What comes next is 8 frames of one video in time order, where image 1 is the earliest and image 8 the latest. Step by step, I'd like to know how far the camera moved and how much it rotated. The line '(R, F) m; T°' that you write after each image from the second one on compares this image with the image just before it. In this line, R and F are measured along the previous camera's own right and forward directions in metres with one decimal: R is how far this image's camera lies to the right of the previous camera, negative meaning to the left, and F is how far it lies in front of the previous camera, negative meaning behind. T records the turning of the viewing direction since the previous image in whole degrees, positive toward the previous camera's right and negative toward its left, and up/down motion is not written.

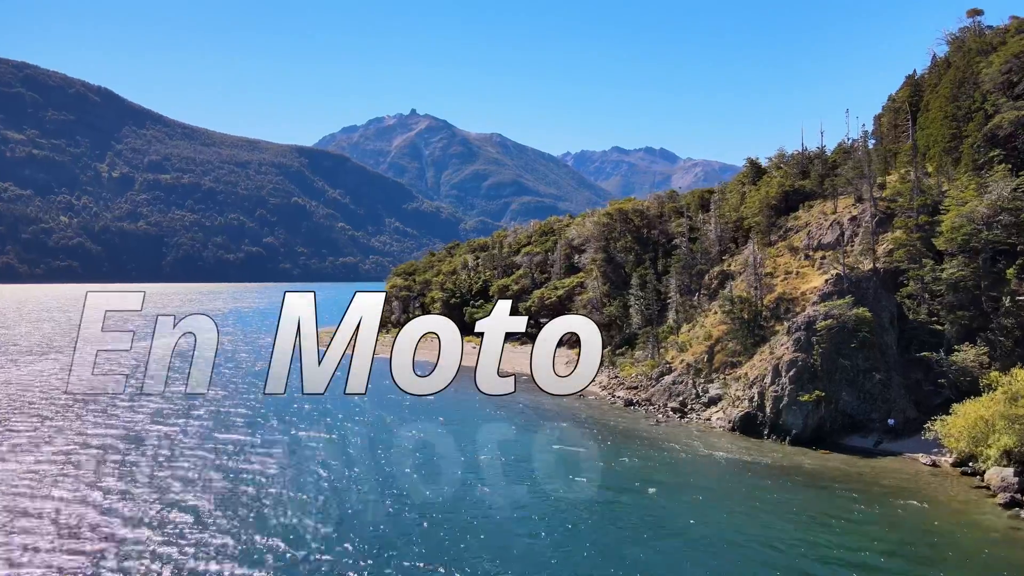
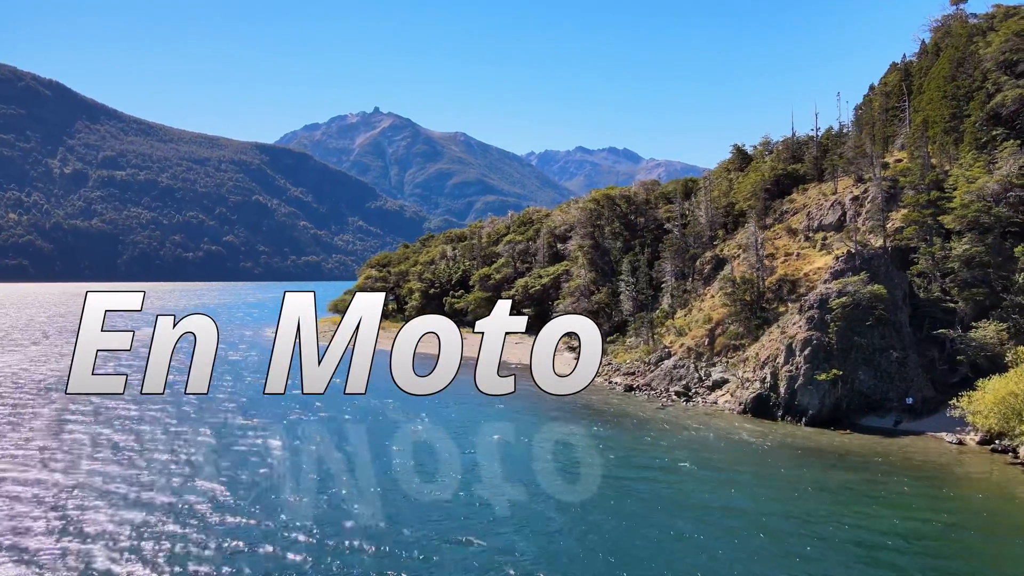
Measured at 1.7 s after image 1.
(-2.1, +2.2) m; +3°
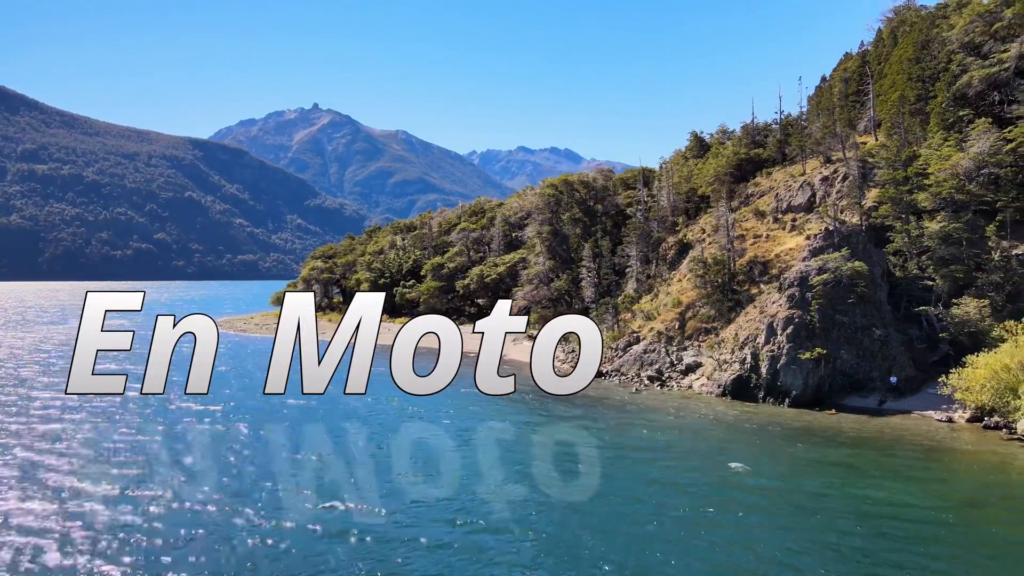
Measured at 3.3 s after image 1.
(-1.4, +2.7) m; +5°
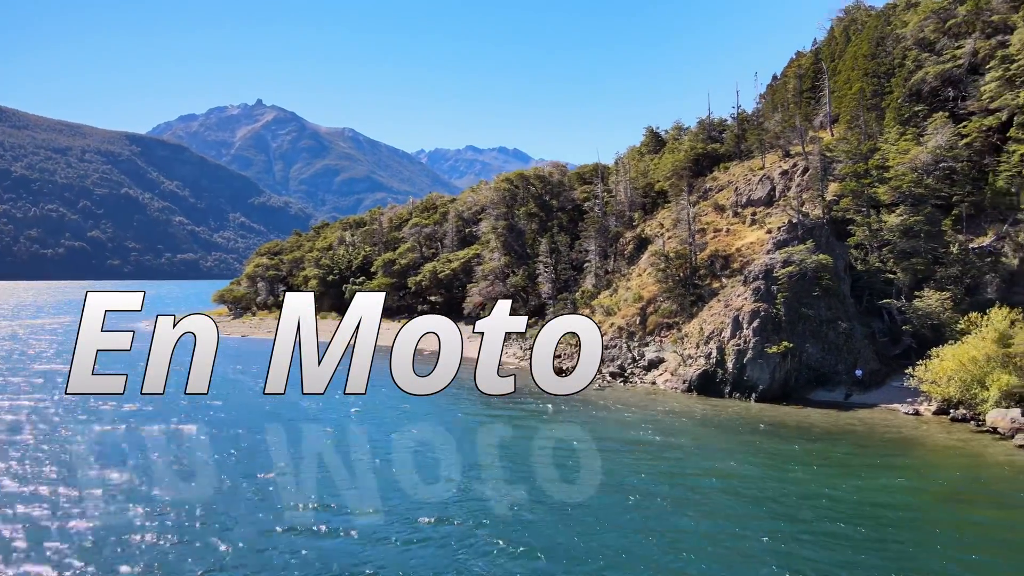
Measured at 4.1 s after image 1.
(-0.6, +1.6) m; +4°
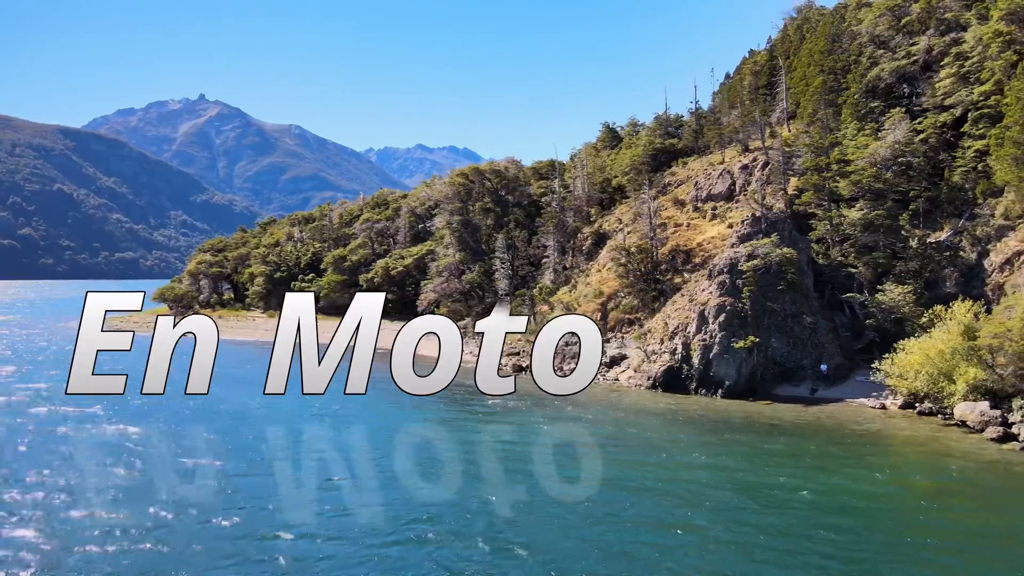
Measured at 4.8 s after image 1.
(-0.5, +1.5) m; +4°
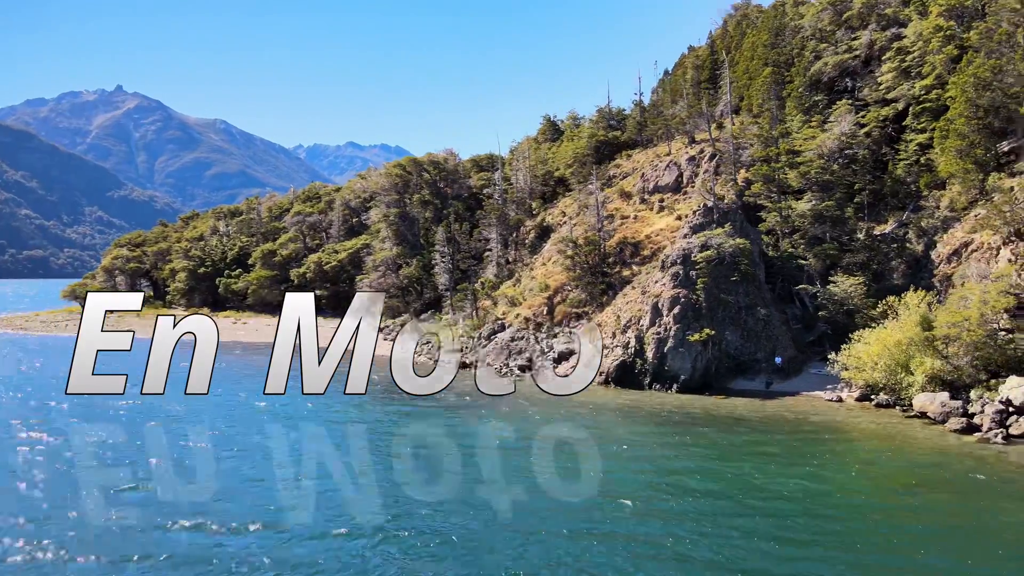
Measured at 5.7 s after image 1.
(-0.6, +2.0) m; +5°
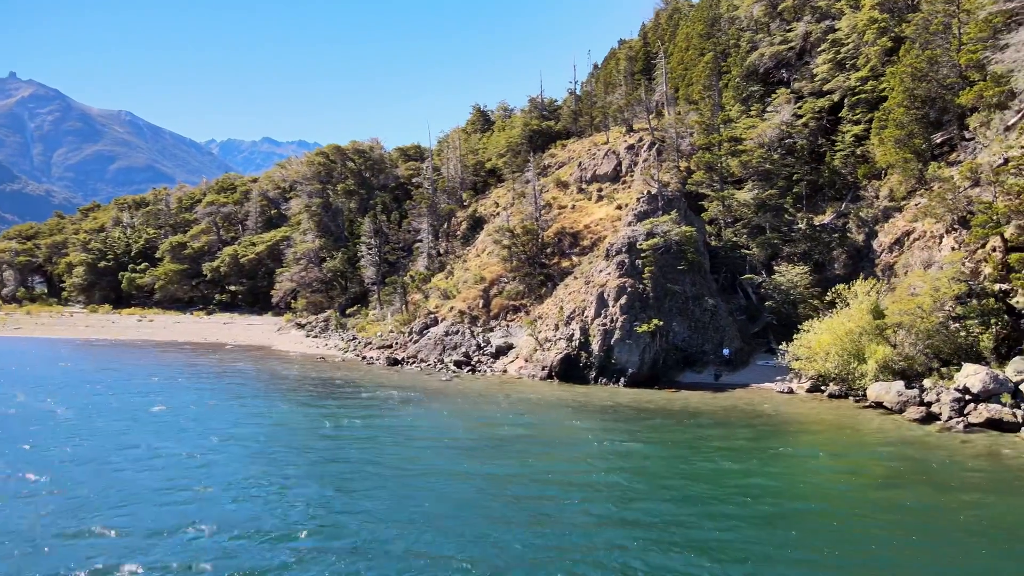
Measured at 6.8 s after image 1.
(-0.7, +2.3) m; +6°
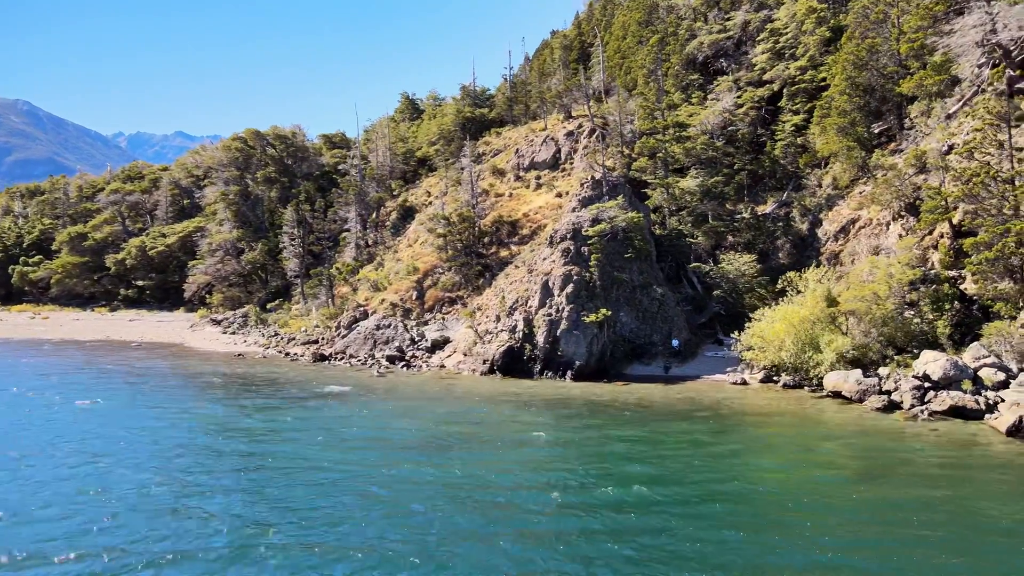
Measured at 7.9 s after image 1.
(-0.6, +2.3) m; +6°
